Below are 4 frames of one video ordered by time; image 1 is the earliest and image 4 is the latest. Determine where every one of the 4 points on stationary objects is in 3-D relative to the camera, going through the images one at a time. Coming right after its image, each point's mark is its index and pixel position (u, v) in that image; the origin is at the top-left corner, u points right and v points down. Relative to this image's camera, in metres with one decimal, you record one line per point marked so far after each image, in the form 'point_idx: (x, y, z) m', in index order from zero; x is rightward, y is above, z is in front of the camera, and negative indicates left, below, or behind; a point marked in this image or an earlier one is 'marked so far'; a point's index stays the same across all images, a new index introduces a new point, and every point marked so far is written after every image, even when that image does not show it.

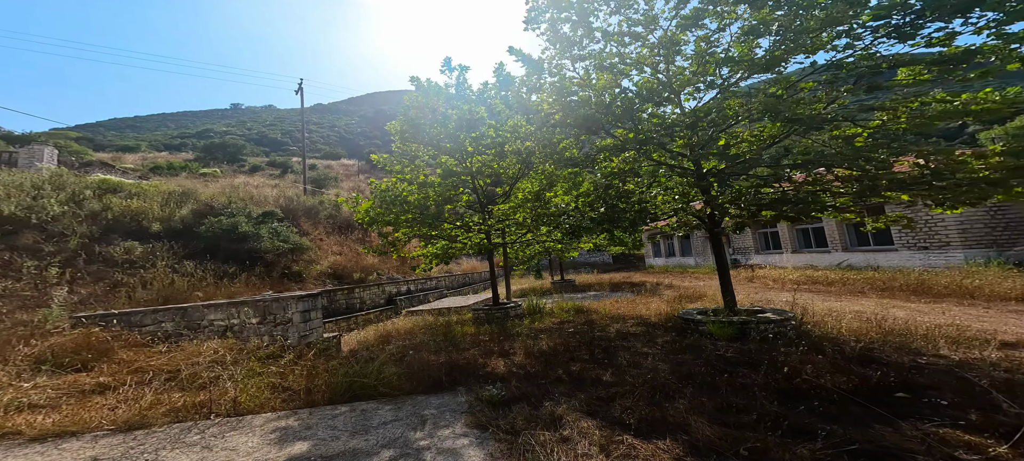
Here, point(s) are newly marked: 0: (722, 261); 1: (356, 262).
0: (+3.1, -0.4, +5.3) m
1: (-4.9, -0.9, +11.6) m
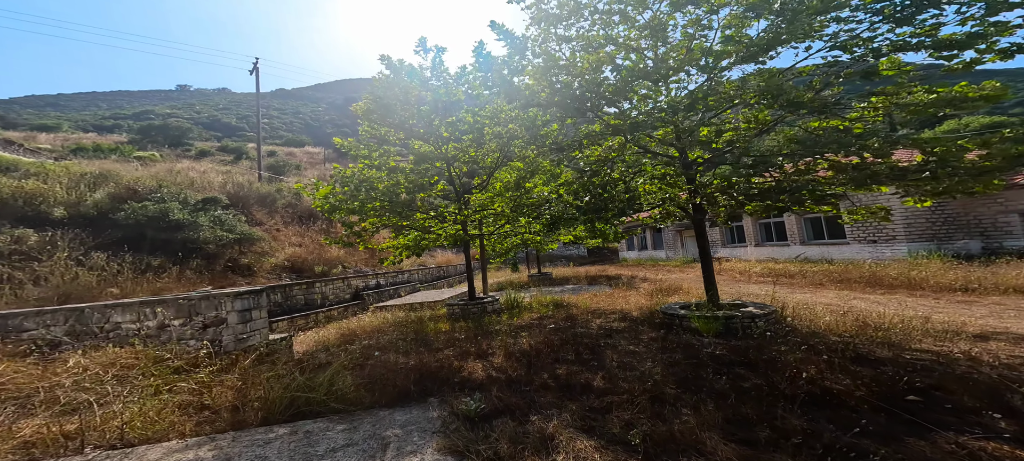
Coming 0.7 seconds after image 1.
0: (+2.7, -0.3, +5.1) m
1: (-5.7, -0.7, +10.7) m
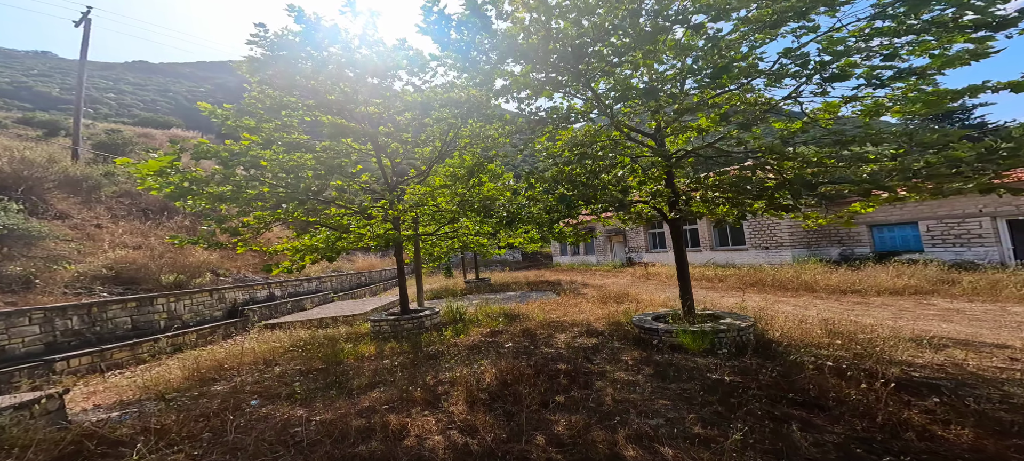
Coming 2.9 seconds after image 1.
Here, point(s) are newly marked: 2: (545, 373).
0: (+2.1, -0.4, +4.6) m
1: (-7.4, -0.6, +8.1) m
2: (+0.5, -1.5, +3.8) m
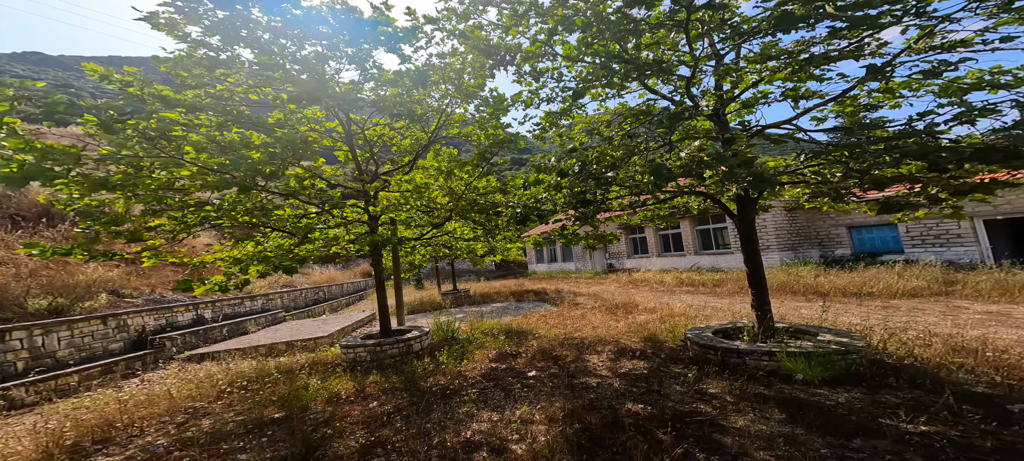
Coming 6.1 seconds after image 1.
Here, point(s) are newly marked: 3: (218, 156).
0: (+2.5, -0.3, +3.7) m
1: (-7.2, -0.8, +6.5) m
2: (+0.9, -1.4, +2.8) m
3: (-2.8, +0.7, +3.8) m
